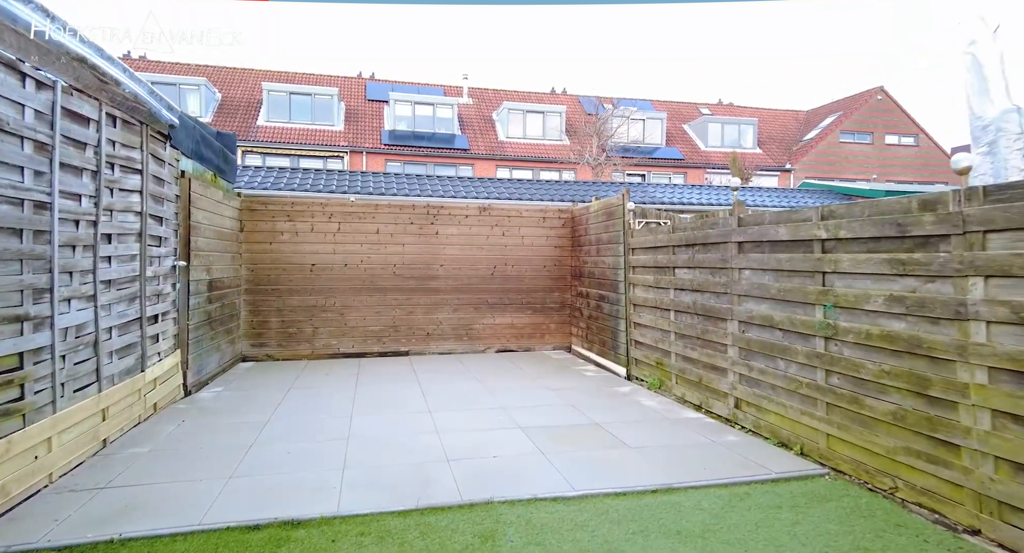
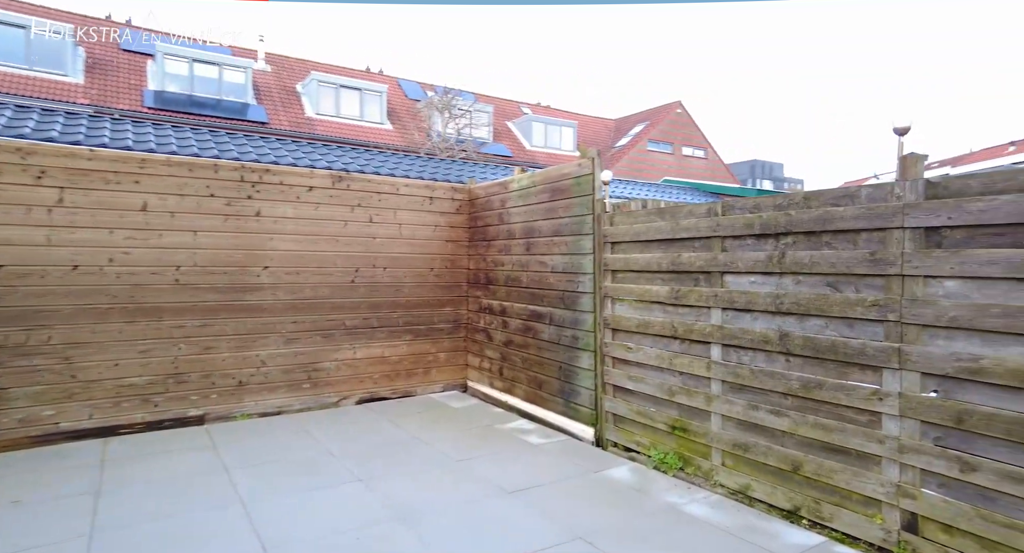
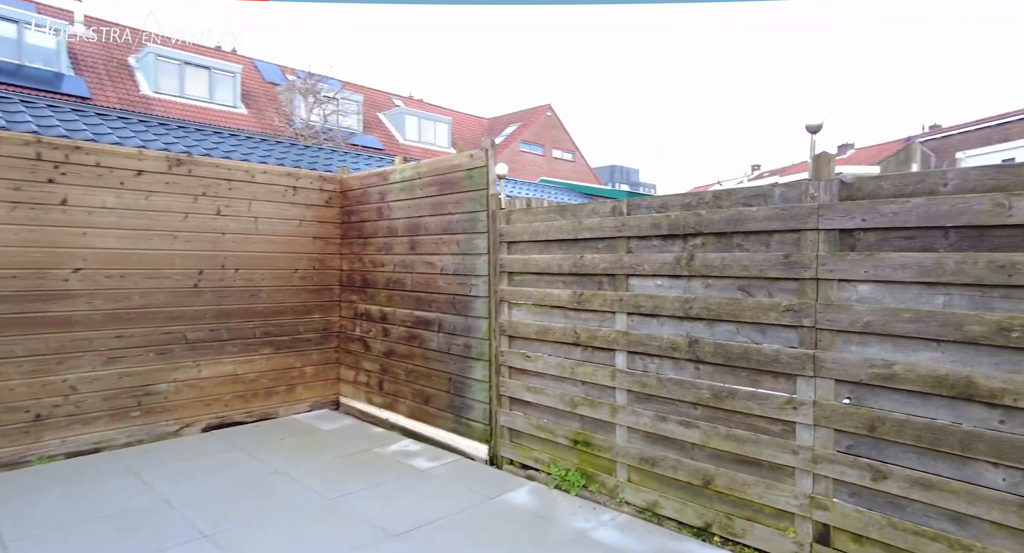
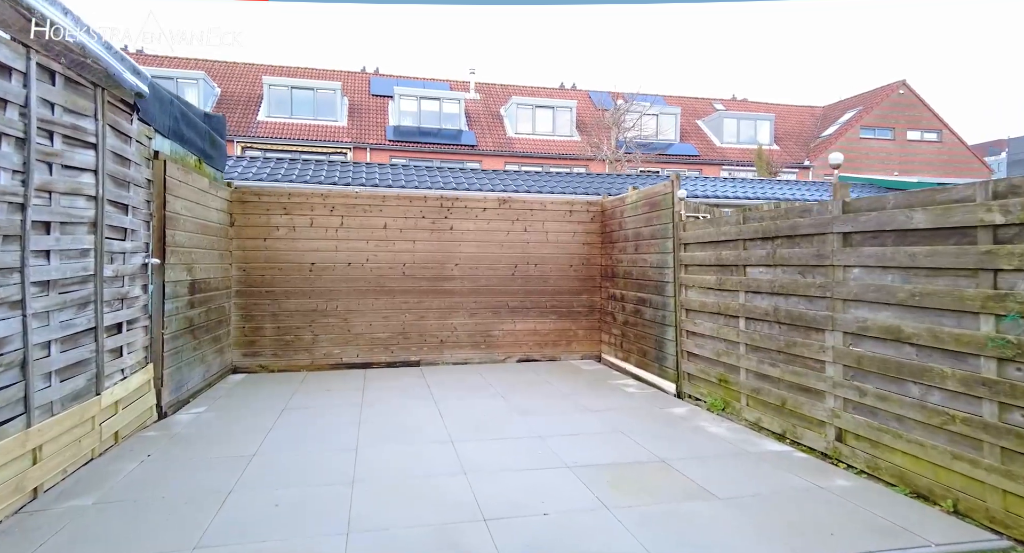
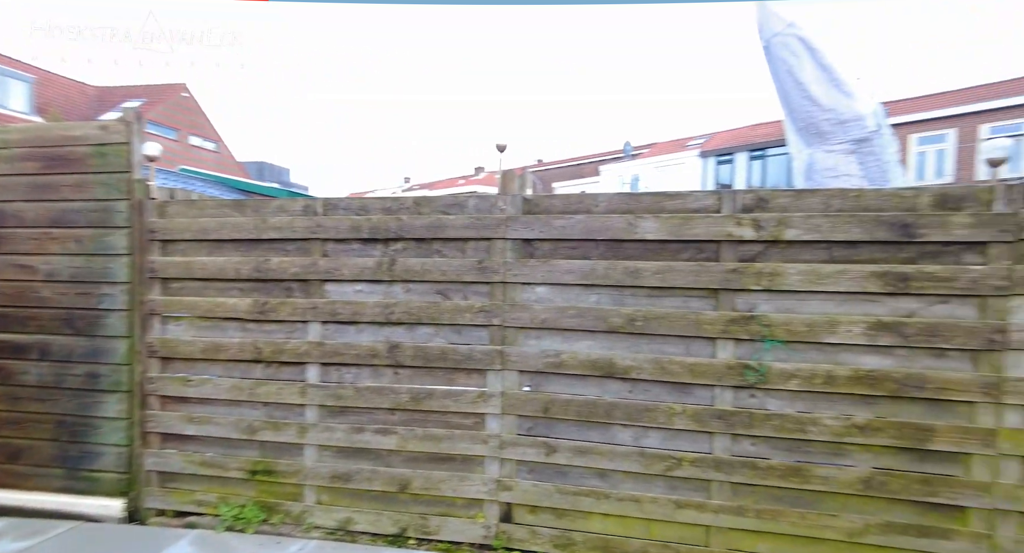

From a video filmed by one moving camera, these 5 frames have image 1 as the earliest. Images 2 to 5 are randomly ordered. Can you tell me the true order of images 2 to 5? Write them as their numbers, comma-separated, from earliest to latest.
4, 2, 3, 5
